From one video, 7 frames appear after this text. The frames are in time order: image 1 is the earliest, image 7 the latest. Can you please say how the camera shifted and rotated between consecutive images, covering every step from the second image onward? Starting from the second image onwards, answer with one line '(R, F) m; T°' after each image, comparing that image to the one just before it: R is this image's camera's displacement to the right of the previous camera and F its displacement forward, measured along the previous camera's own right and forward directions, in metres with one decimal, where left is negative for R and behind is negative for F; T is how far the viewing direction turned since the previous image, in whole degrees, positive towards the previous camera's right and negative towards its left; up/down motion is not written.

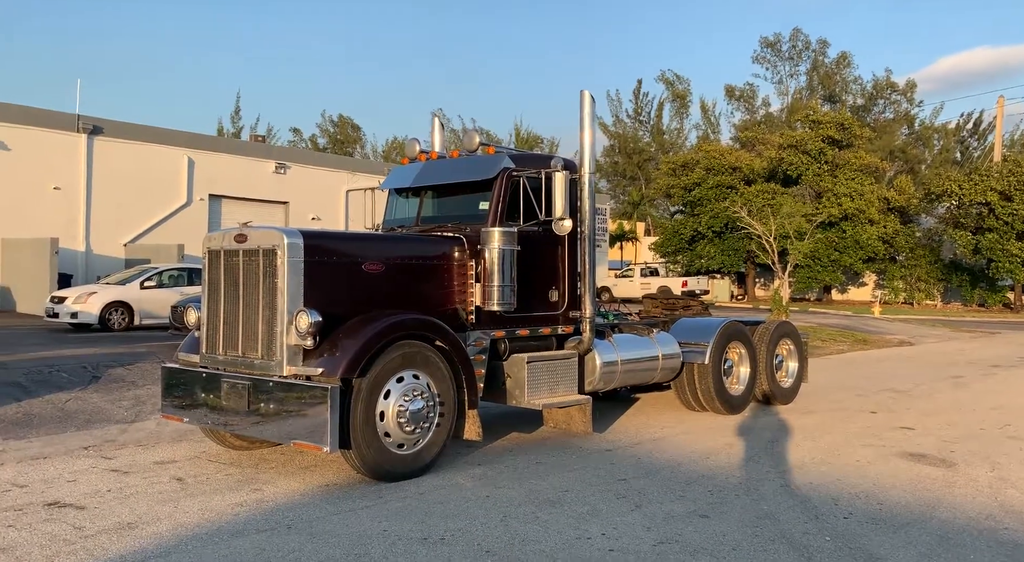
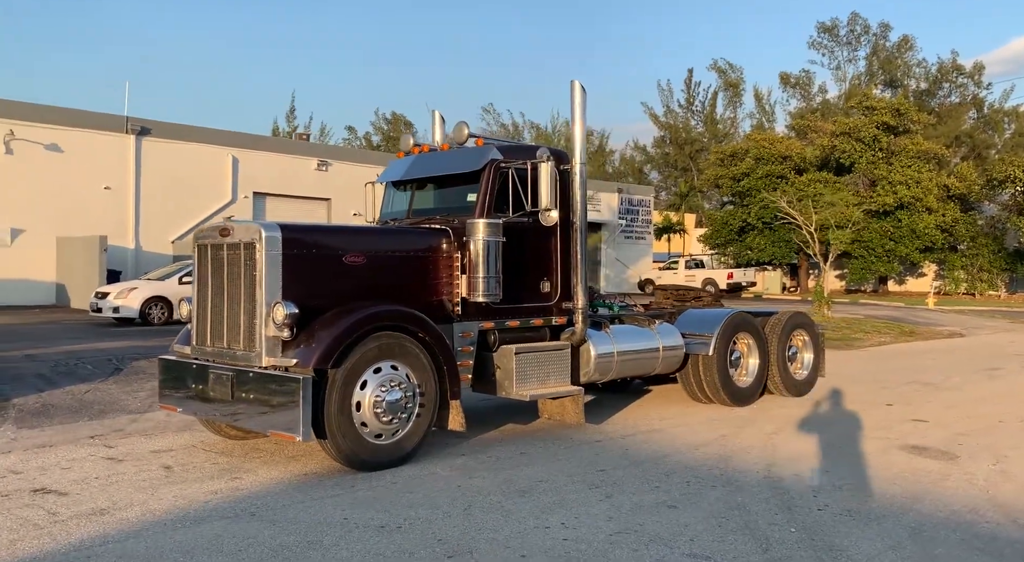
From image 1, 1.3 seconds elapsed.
(+0.6, 0.0) m; -4°
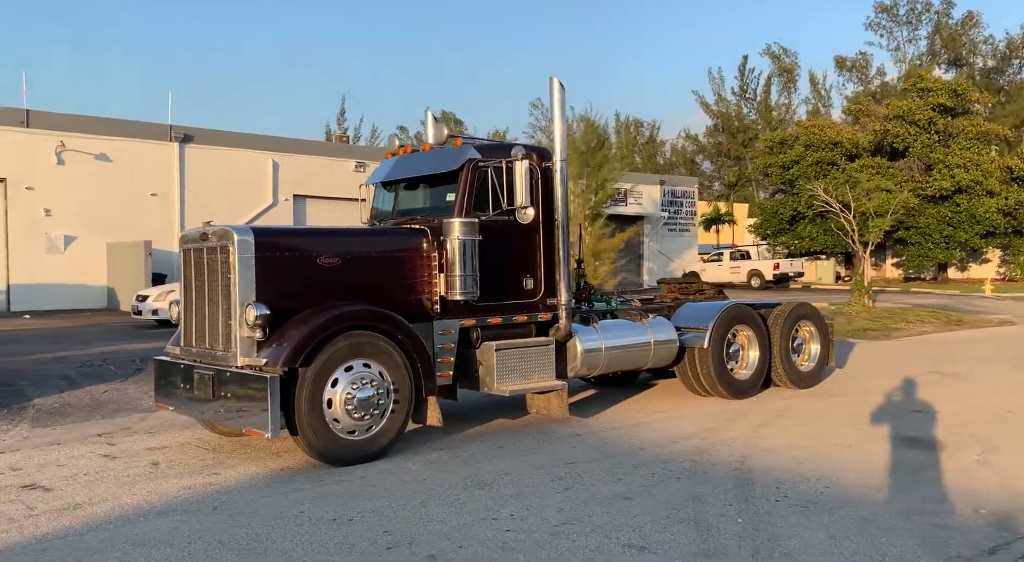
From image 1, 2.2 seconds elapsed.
(+0.7, -0.1) m; -4°
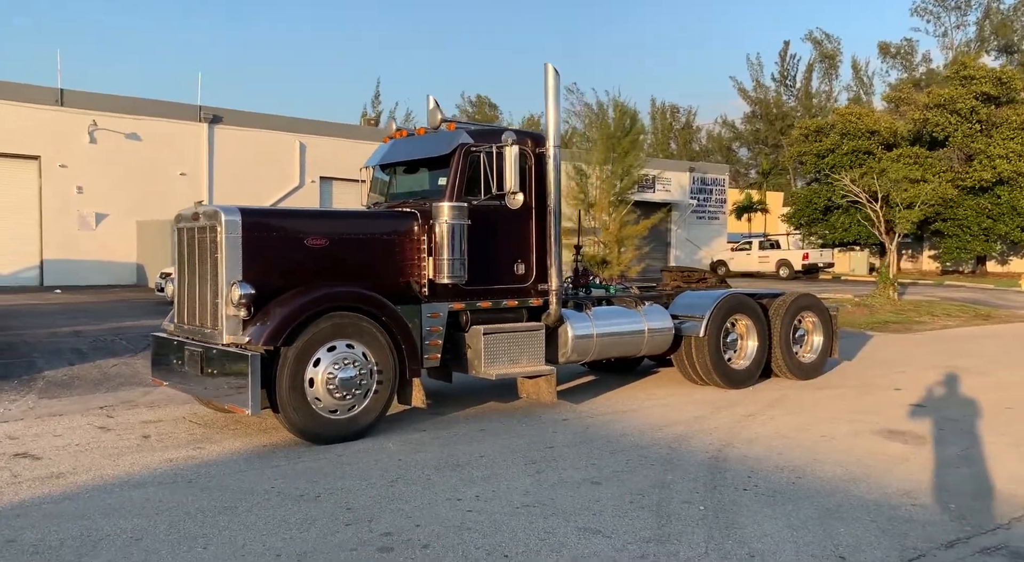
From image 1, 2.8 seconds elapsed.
(+0.4, 0.0) m; -2°
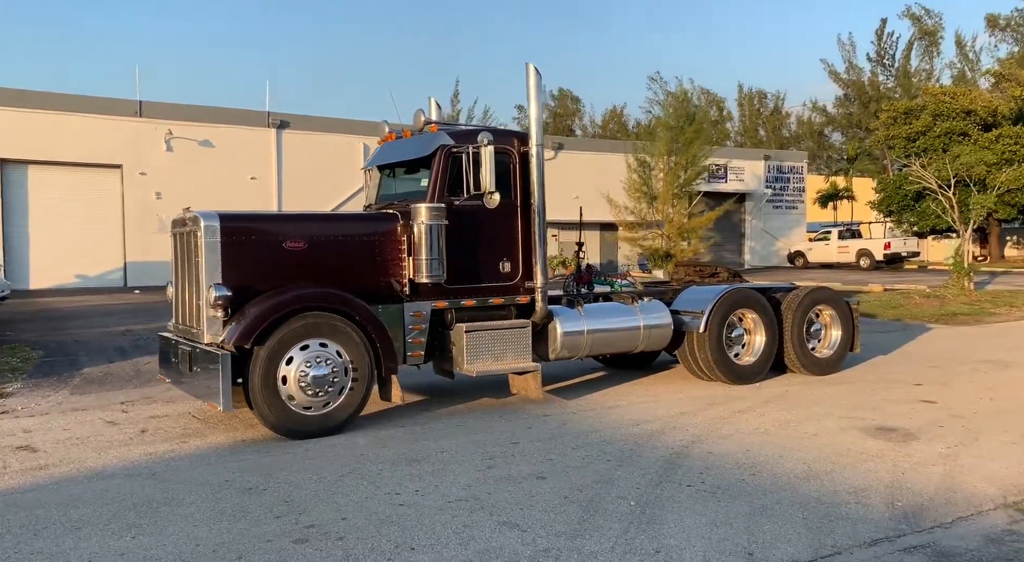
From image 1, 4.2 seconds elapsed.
(+1.1, 0.0) m; -6°
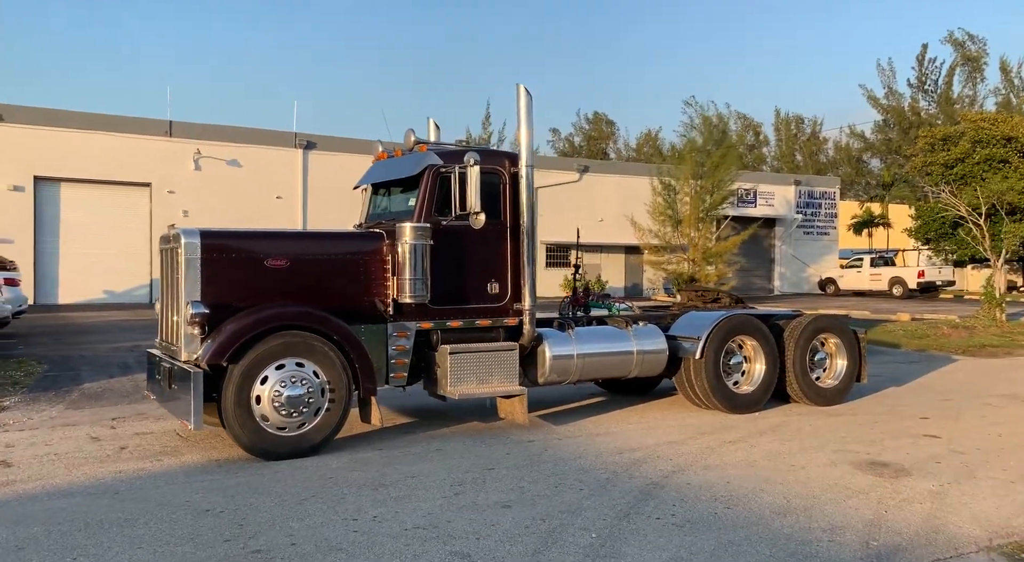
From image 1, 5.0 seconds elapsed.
(+0.5, +0.1) m; -2°
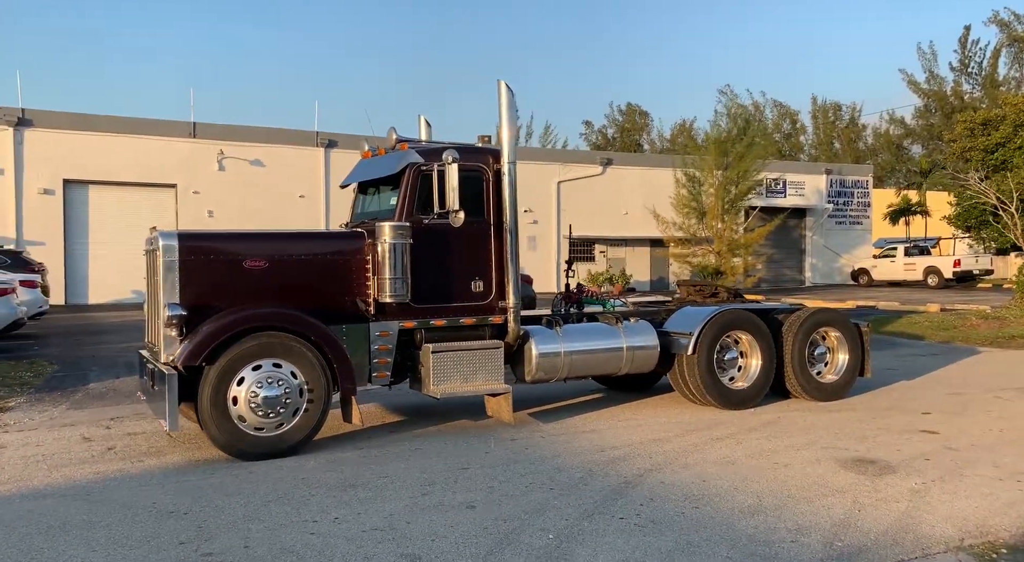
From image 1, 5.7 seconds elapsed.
(+0.5, +0.1) m; -3°
